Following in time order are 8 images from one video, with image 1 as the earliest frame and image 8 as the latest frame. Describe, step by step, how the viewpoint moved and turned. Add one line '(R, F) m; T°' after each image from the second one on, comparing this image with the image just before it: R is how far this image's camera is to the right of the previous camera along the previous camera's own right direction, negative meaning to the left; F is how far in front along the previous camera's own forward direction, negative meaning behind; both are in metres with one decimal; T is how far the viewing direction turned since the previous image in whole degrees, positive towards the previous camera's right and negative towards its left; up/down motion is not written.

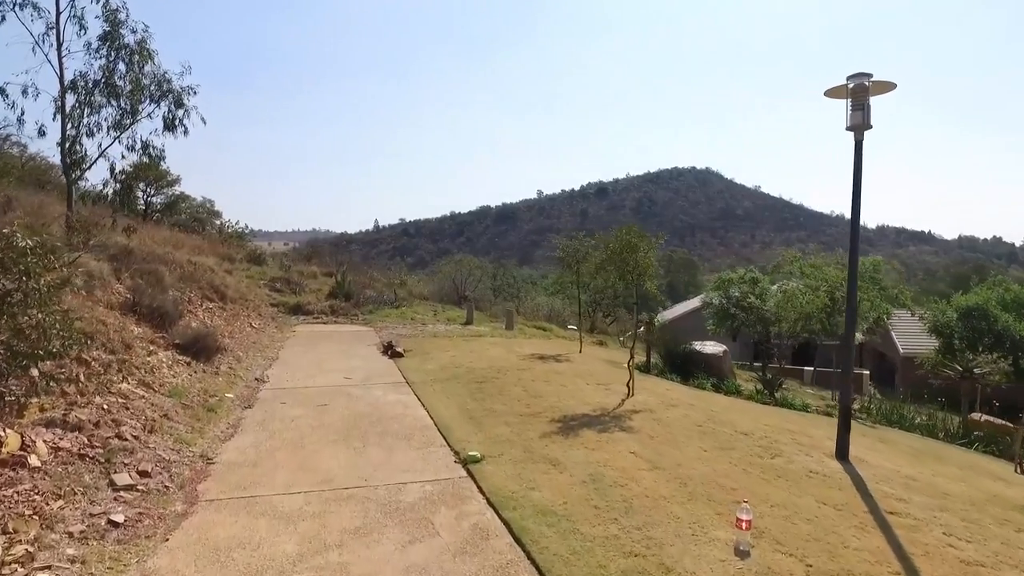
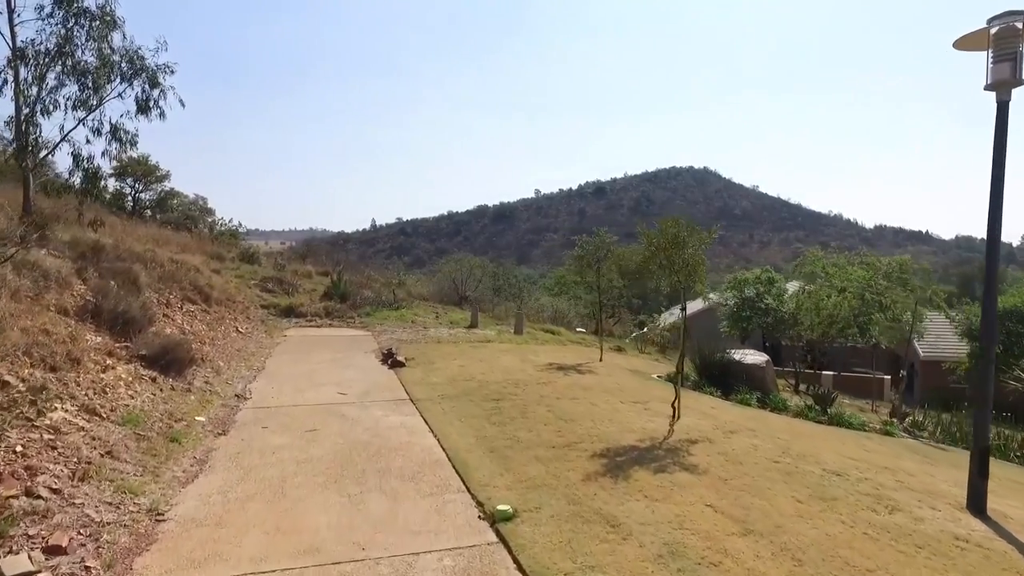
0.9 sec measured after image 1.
(-0.3, +1.1) m; 0°
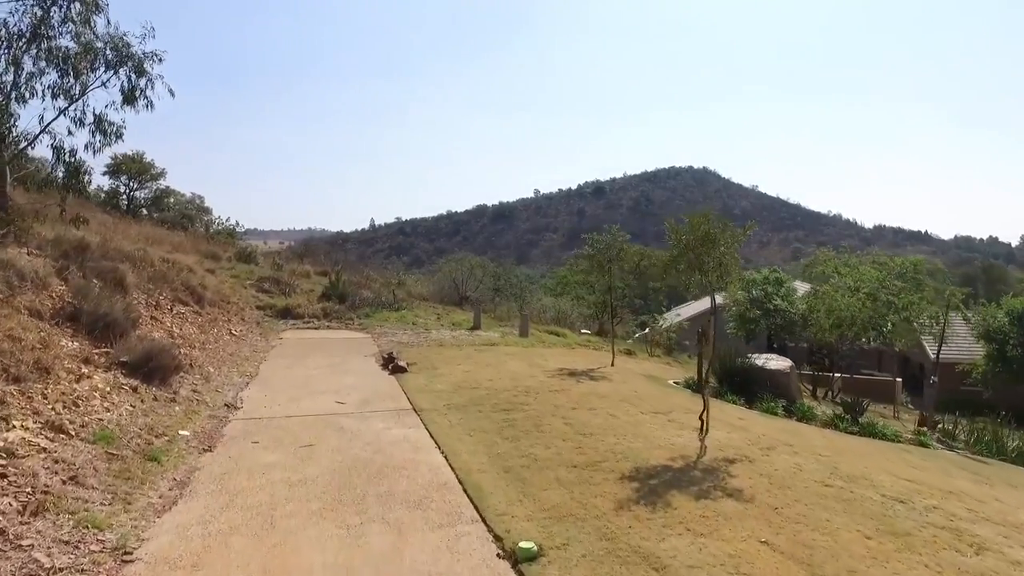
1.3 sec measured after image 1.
(-0.1, +0.5) m; 0°
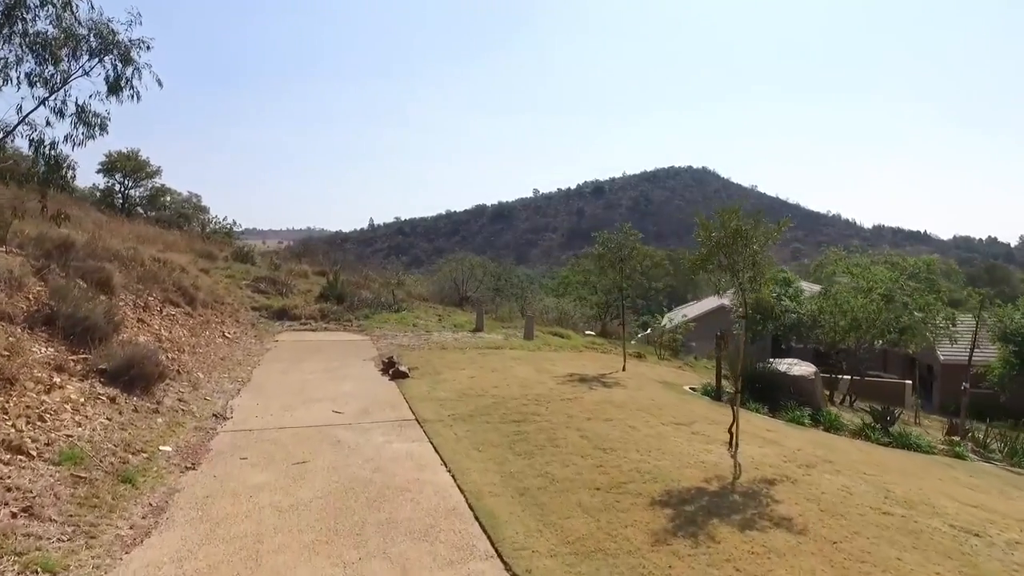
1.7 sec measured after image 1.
(-0.1, +0.5) m; 0°
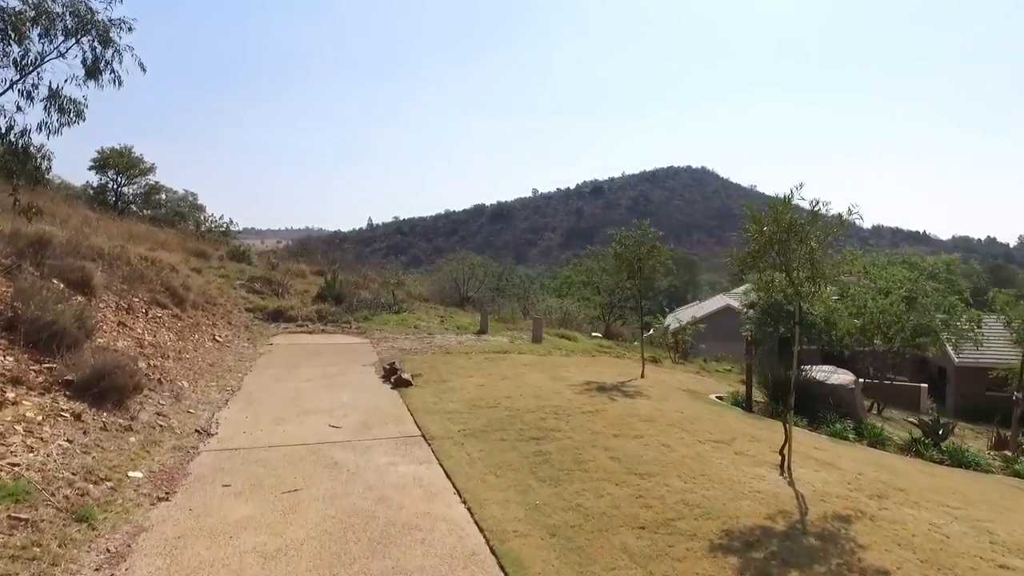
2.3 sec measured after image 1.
(-0.2, +0.6) m; 0°
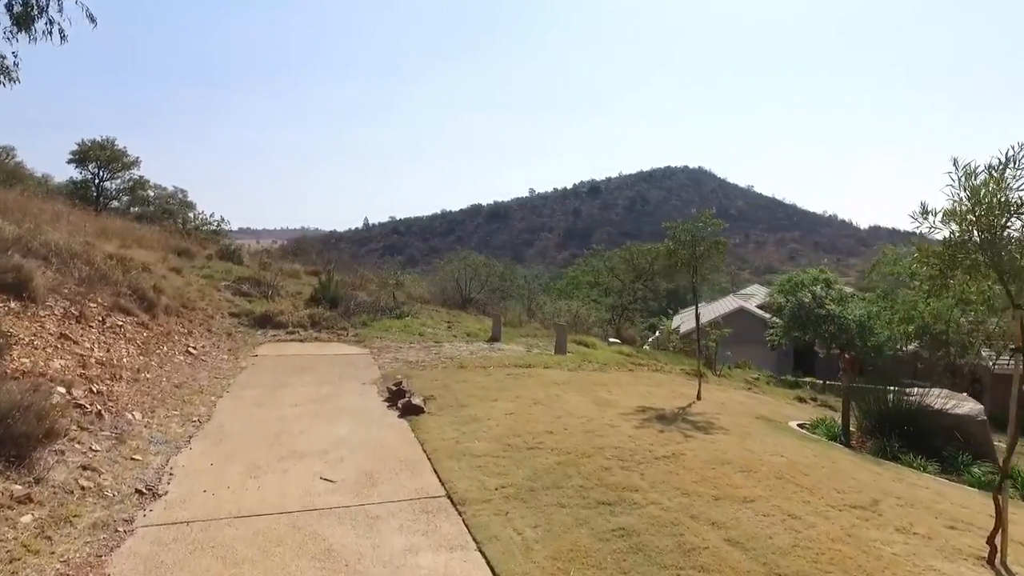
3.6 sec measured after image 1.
(-0.4, +1.5) m; 0°
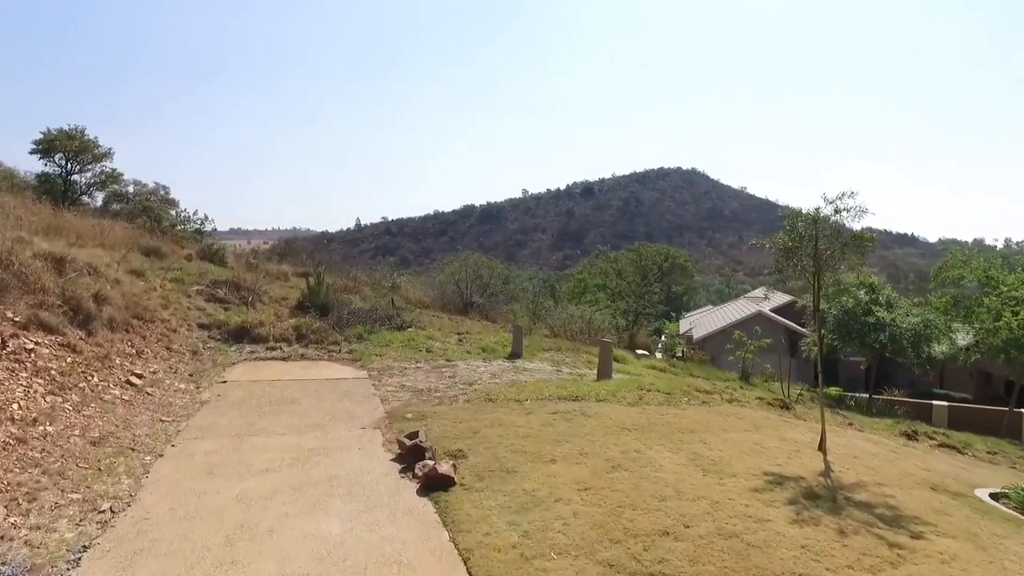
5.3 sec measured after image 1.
(-0.6, +2.1) m; +1°
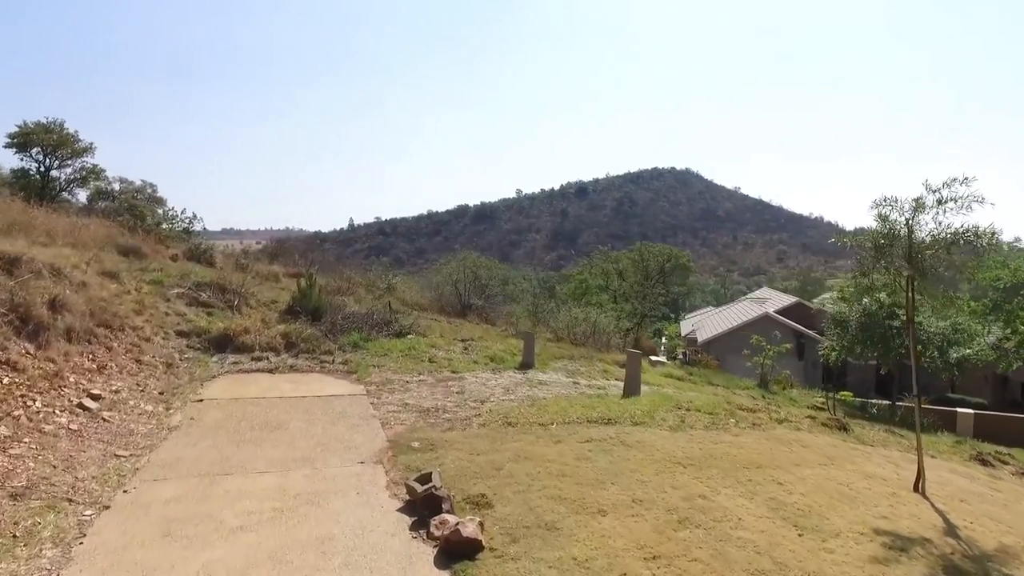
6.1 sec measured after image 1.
(-0.3, +1.0) m; +1°
